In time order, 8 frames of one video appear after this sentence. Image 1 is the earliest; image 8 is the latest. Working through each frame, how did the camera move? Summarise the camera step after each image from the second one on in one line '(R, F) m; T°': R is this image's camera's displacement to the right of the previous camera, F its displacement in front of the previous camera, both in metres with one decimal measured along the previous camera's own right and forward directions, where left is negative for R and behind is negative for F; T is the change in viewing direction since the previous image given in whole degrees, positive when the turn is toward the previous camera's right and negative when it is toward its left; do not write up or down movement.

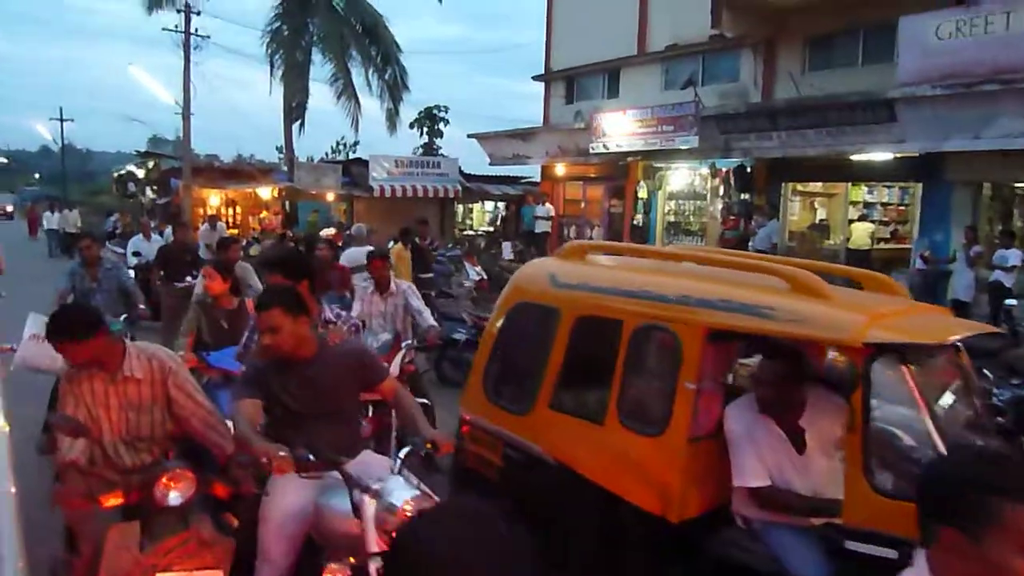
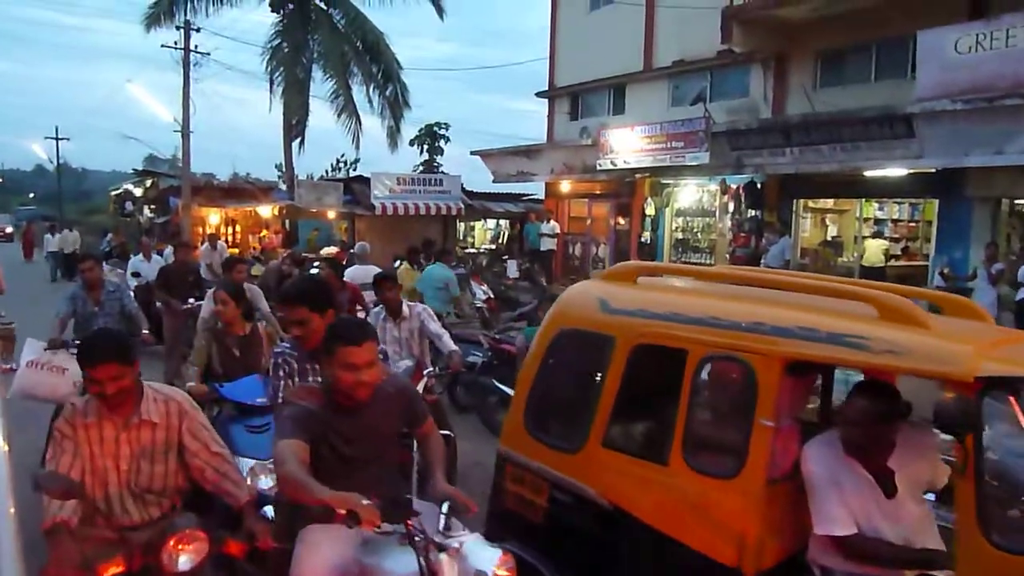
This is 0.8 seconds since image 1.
(-0.2, +0.3) m; 0°
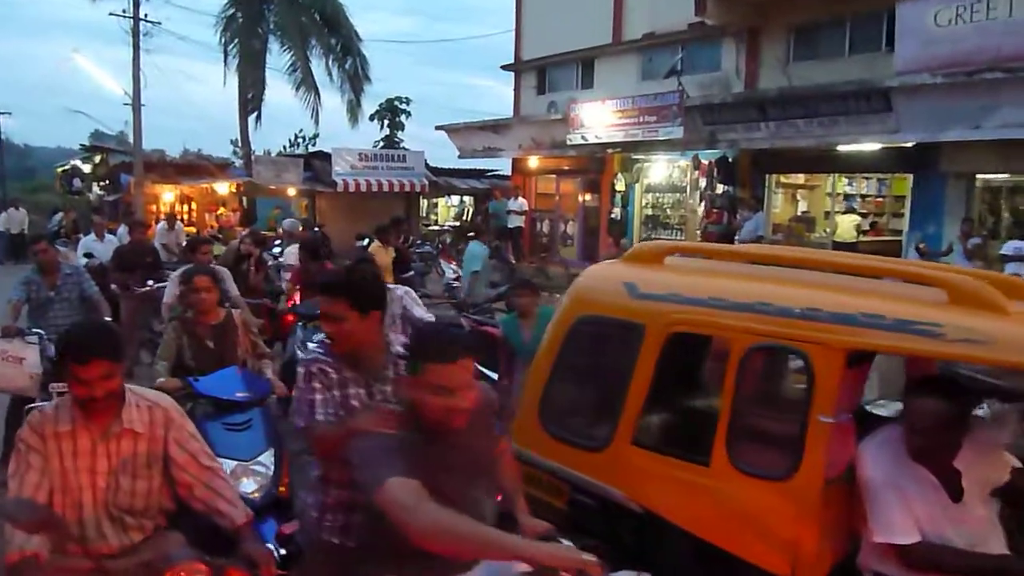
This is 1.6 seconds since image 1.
(-0.2, +0.4) m; +3°
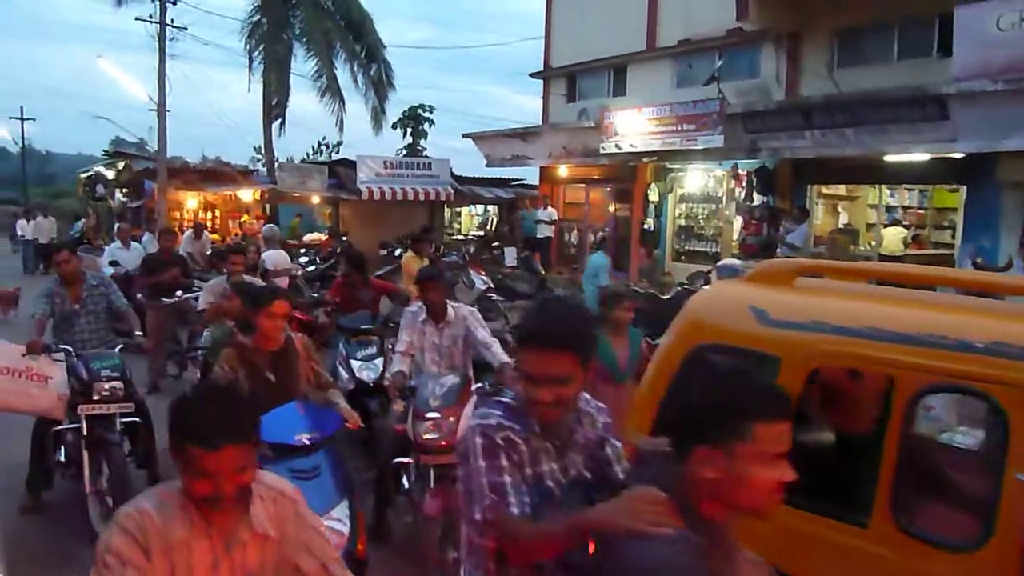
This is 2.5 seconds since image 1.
(-0.3, +0.4) m; -1°
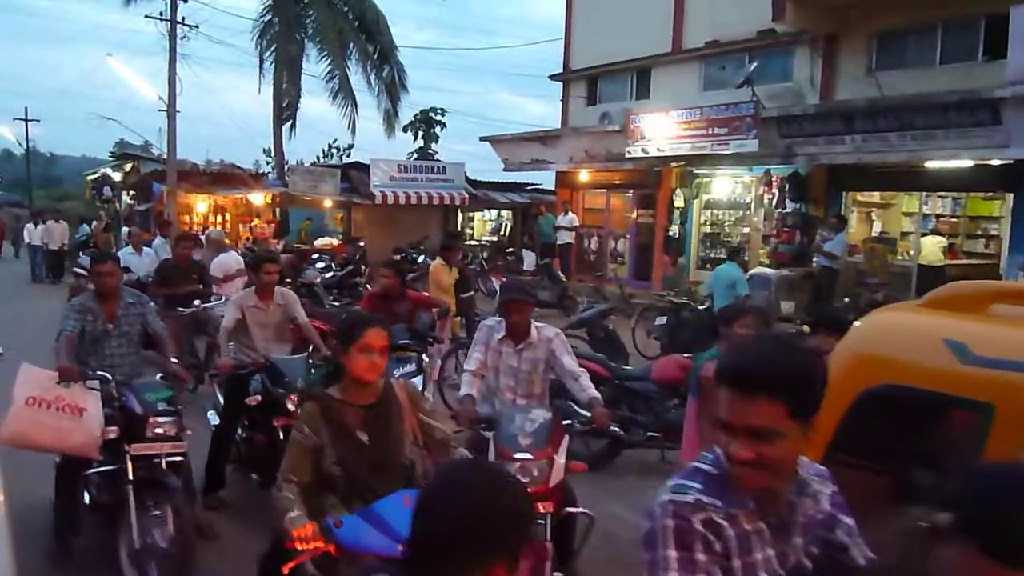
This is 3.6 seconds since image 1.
(-0.4, +0.5) m; 0°
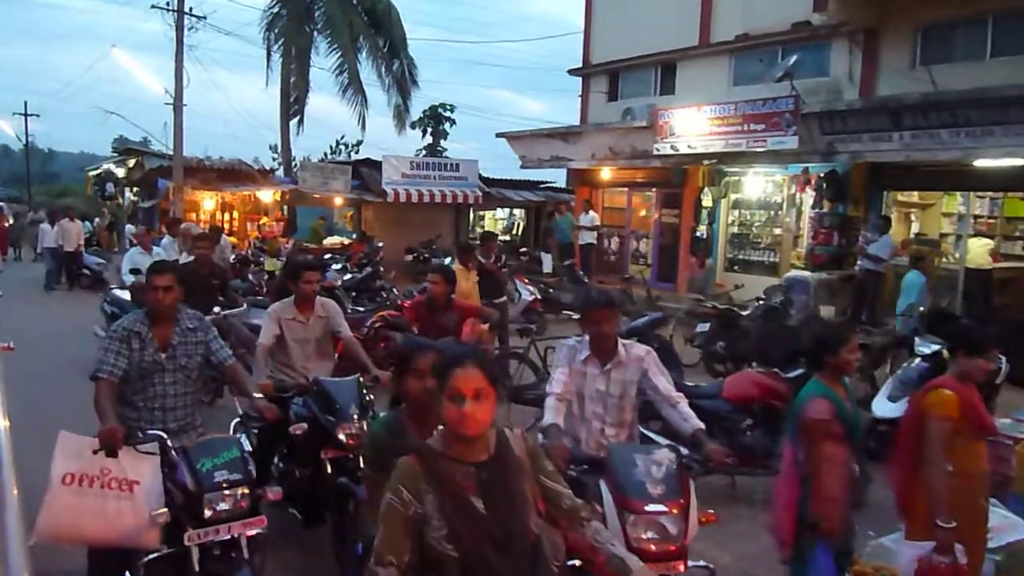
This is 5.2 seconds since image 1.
(-0.5, +0.7) m; 0°
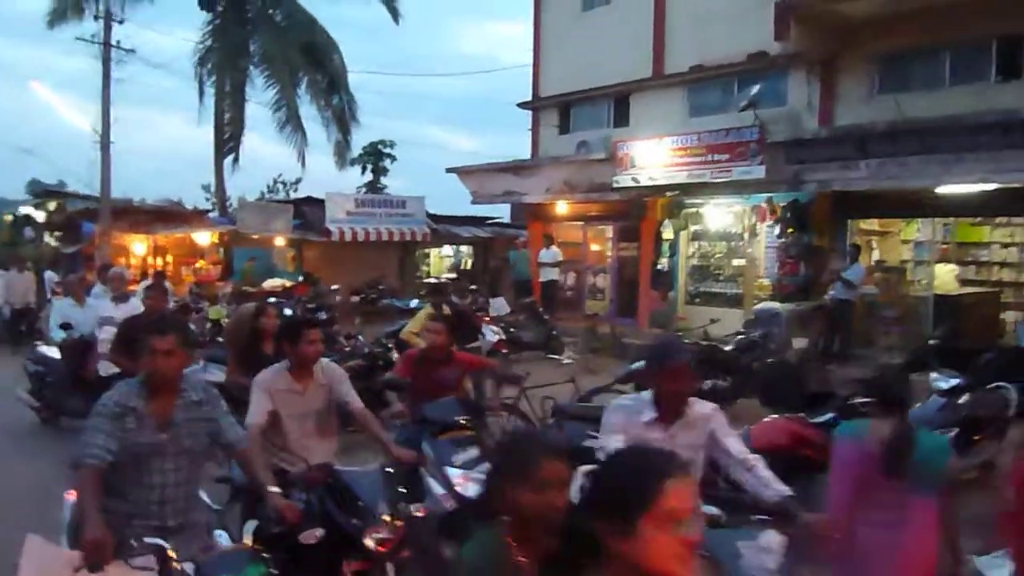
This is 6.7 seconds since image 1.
(-0.5, +0.7) m; +5°
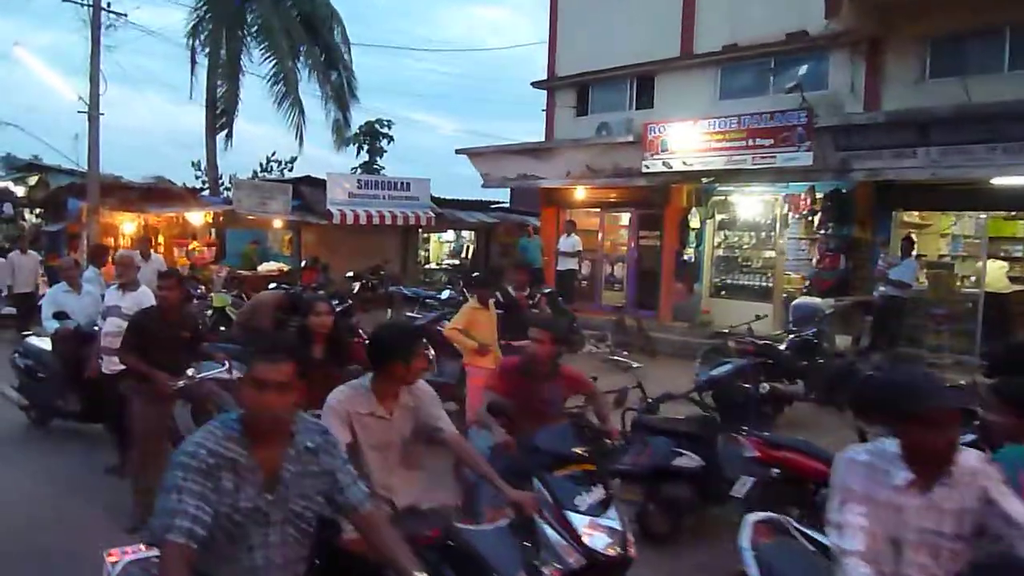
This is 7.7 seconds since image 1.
(-0.7, +0.9) m; +2°
